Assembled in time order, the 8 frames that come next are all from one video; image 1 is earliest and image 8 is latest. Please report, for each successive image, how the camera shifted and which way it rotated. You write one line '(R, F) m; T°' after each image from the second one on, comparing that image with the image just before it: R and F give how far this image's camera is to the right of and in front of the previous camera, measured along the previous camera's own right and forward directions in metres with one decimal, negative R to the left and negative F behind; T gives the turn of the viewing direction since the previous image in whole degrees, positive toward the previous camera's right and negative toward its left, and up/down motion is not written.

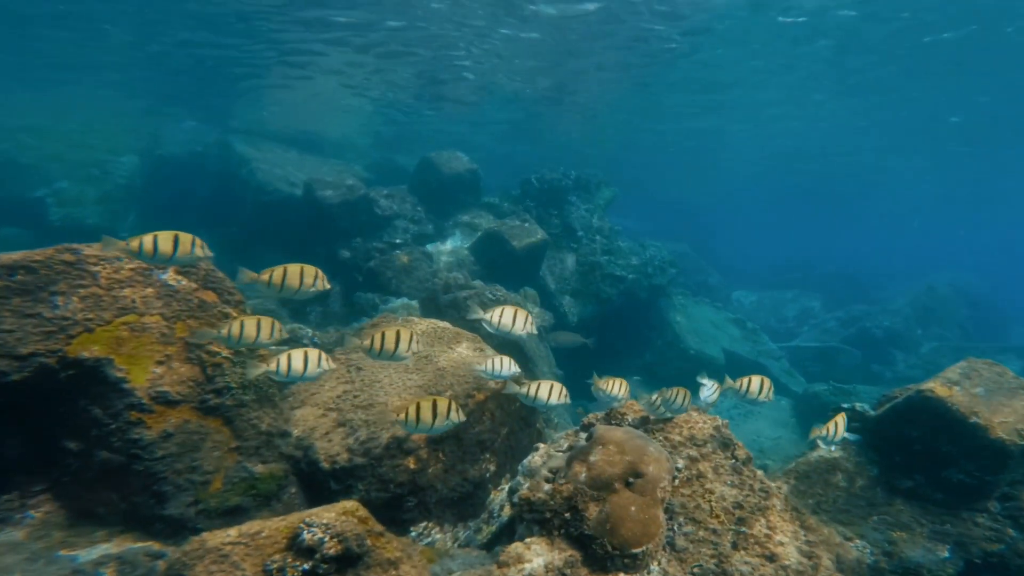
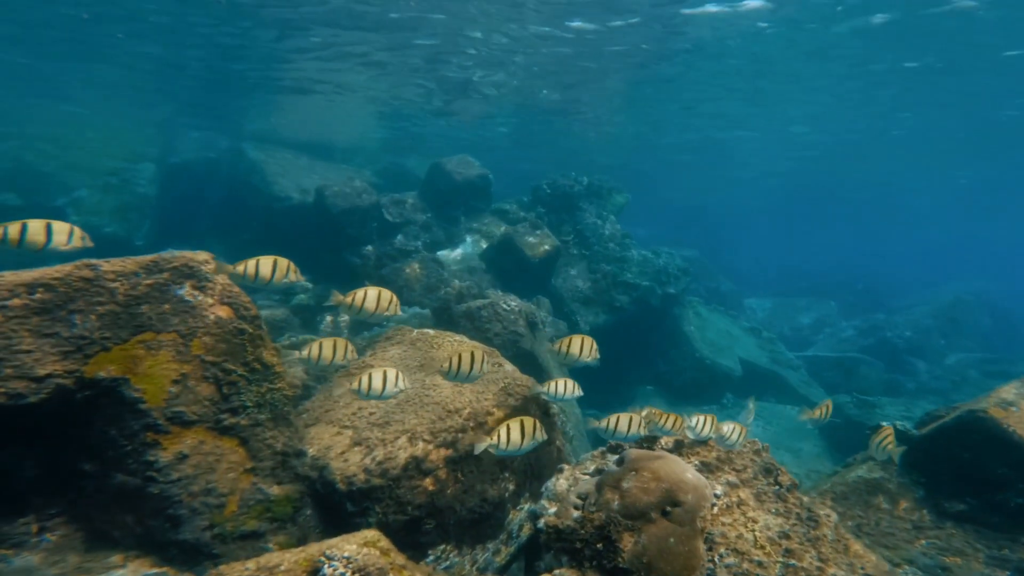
(-0.2, +0.1) m; -1°
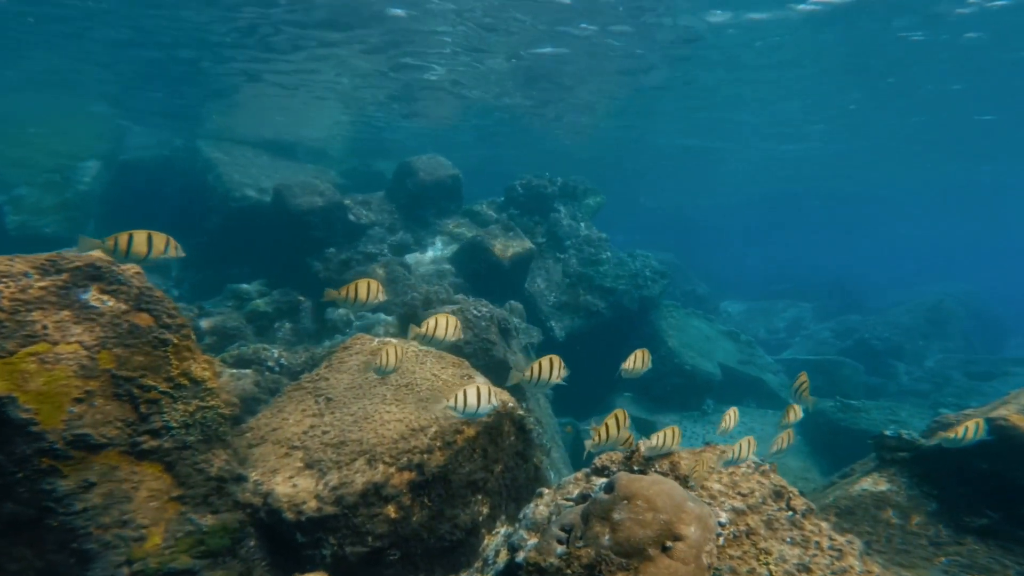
(0.0, +0.5) m; +4°
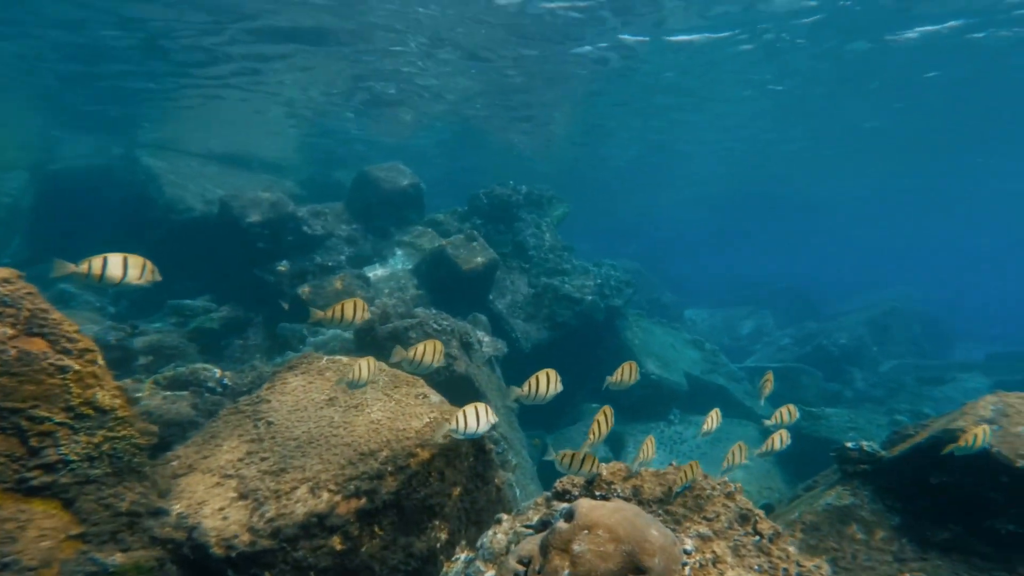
(+0.2, +0.3) m; +4°
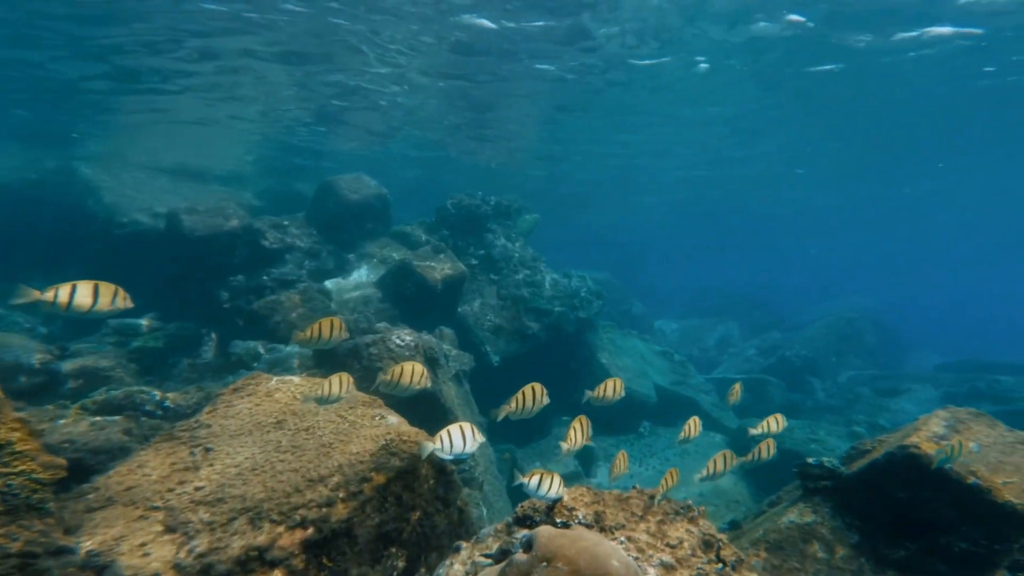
(+0.2, +0.2) m; +3°
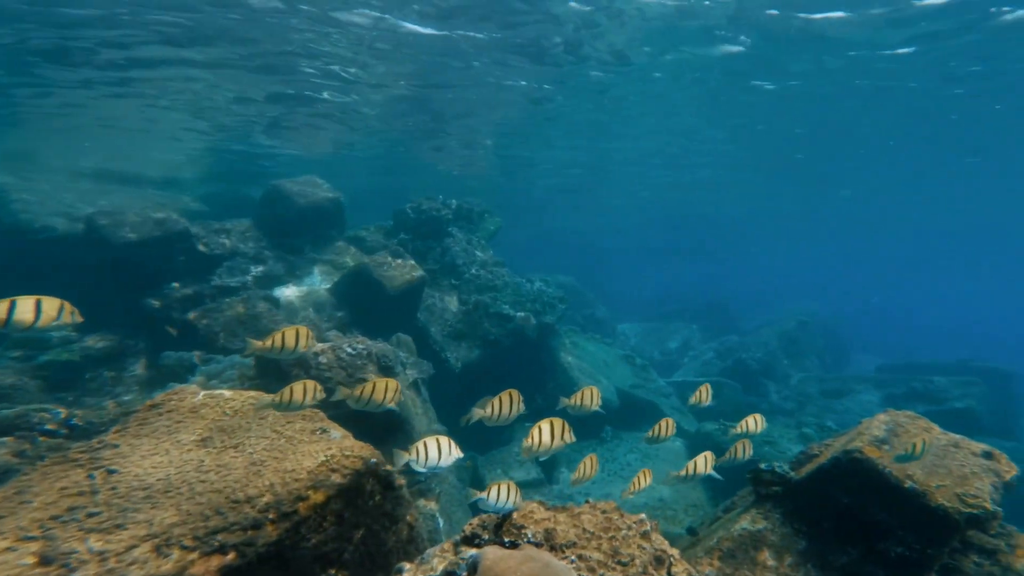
(+0.2, +0.2) m; +4°
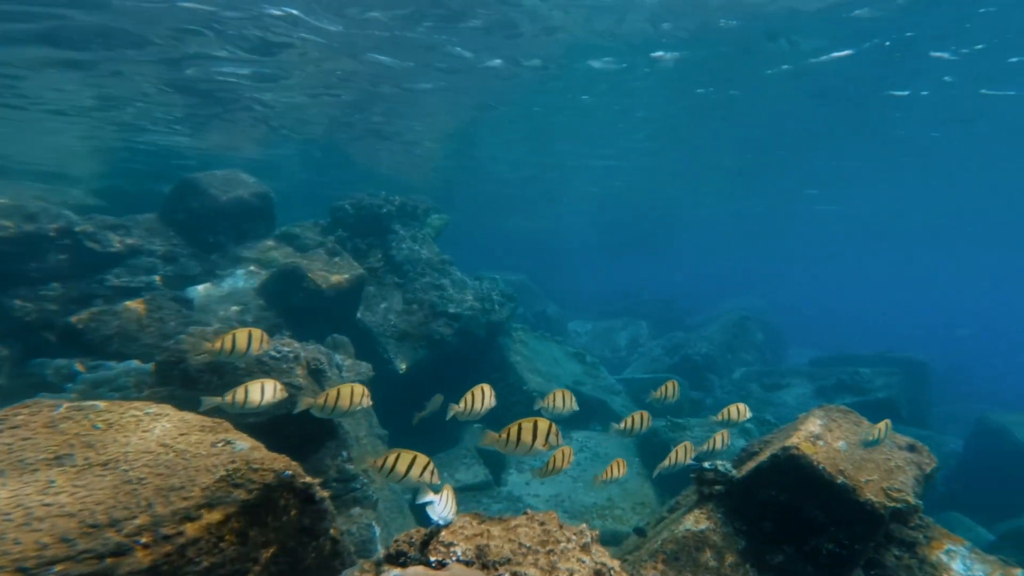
(+0.2, +0.3) m; +6°
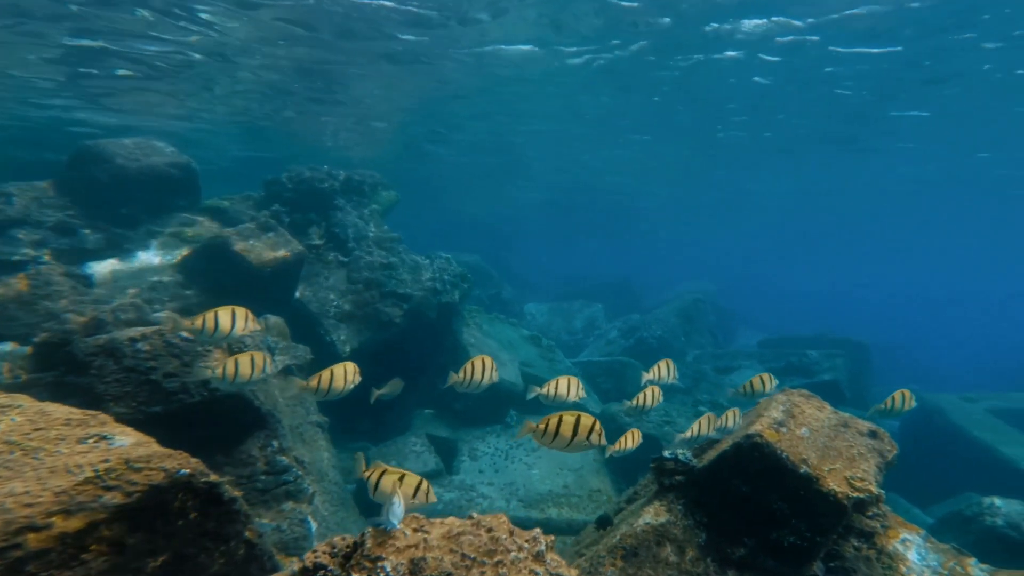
(+0.1, +0.4) m; +6°
